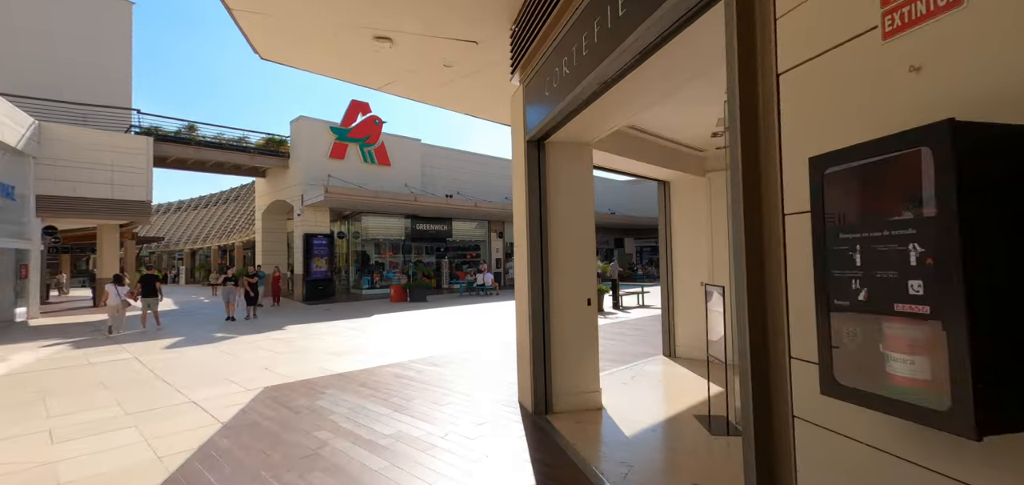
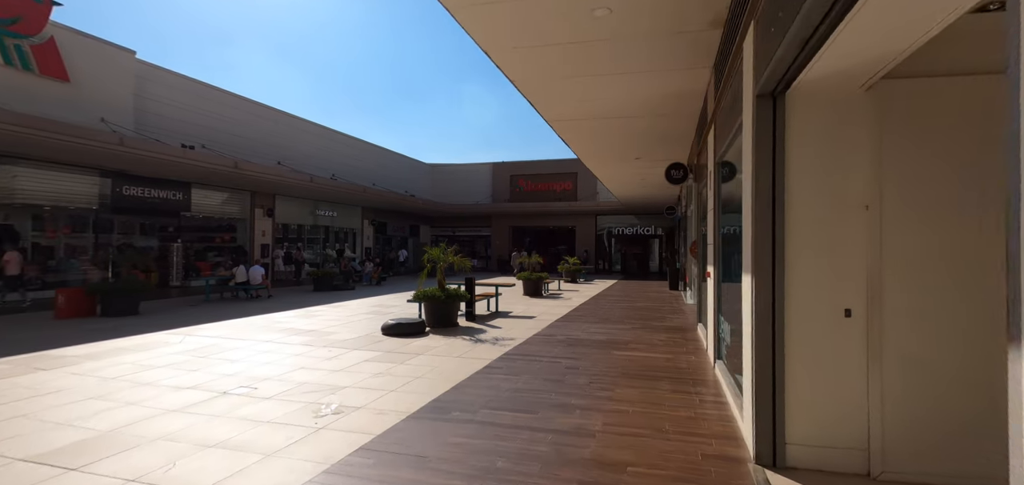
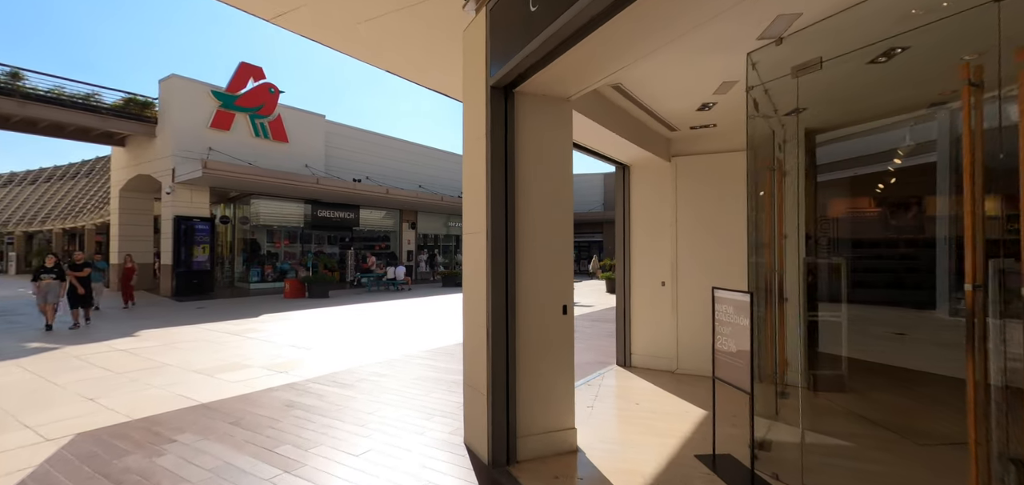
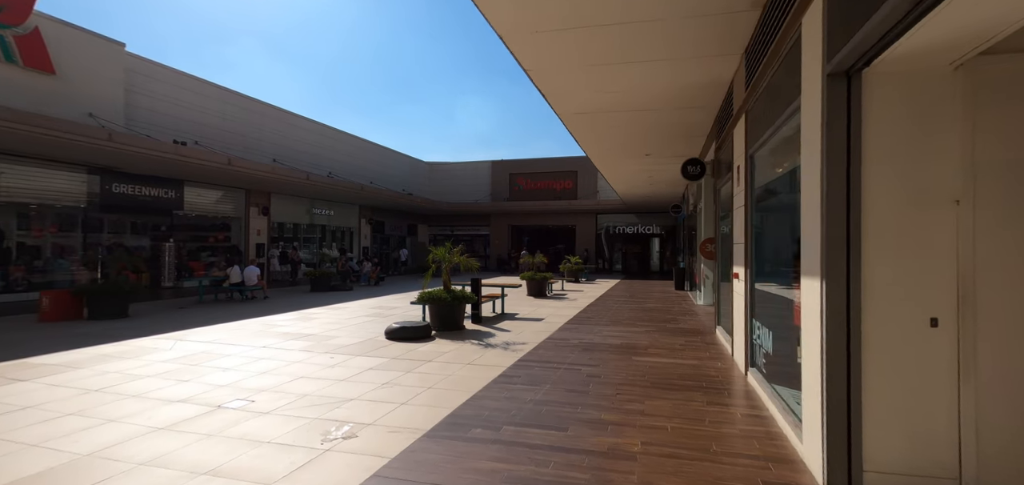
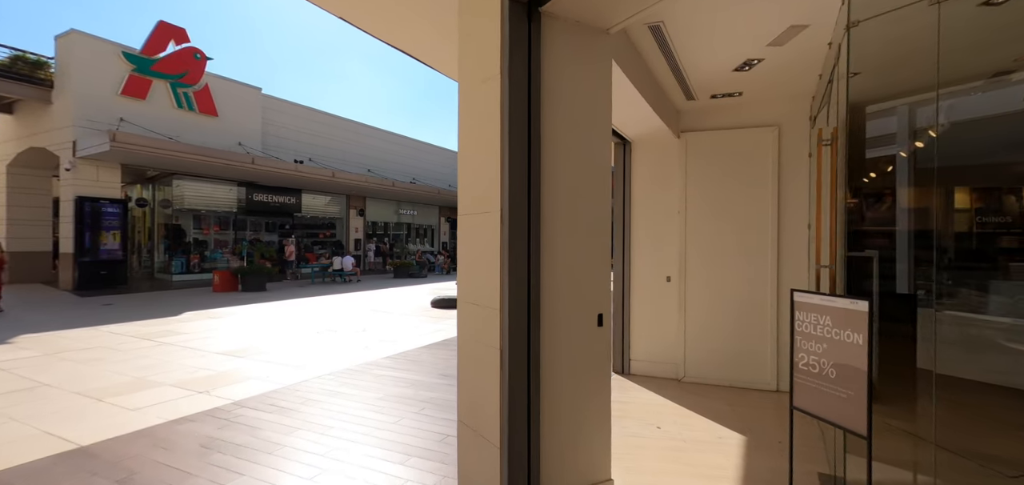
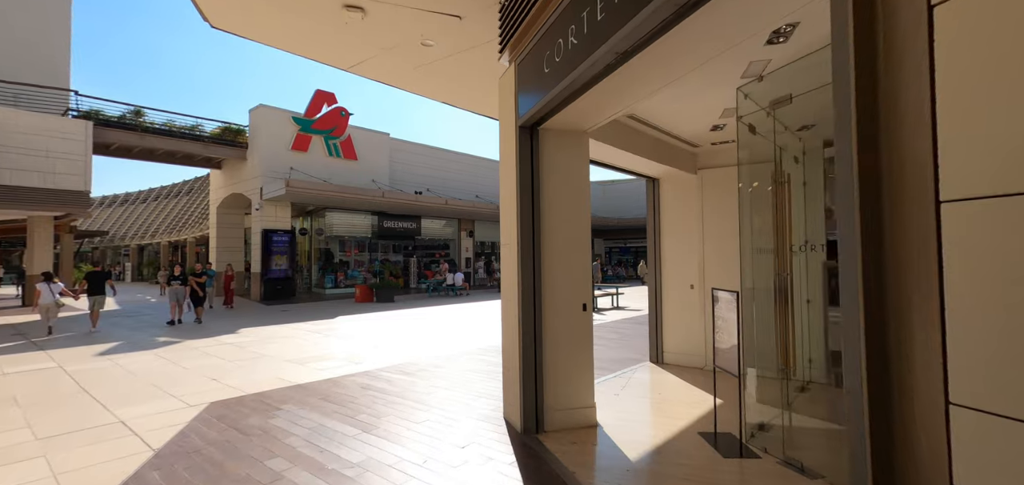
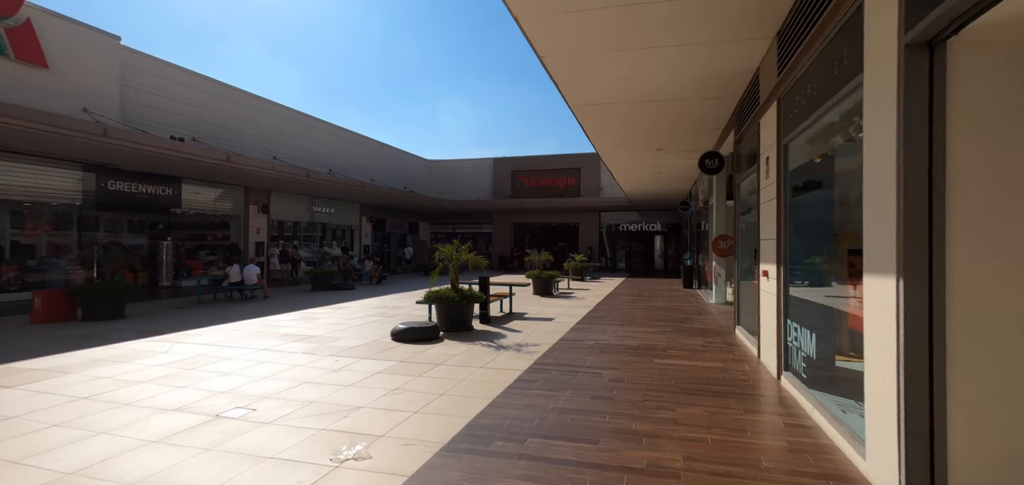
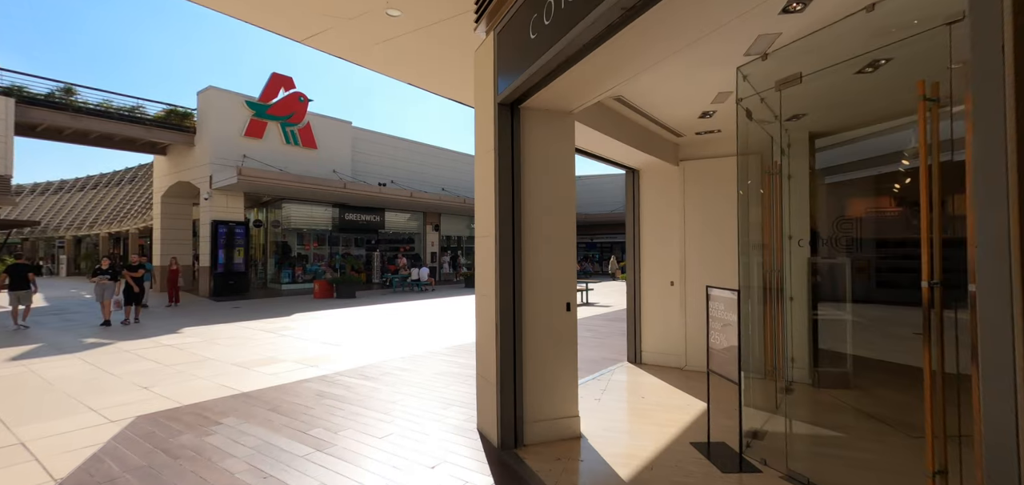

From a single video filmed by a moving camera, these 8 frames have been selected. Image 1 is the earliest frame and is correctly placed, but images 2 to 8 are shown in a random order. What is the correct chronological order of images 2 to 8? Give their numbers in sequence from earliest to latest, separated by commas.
6, 8, 3, 5, 2, 4, 7
